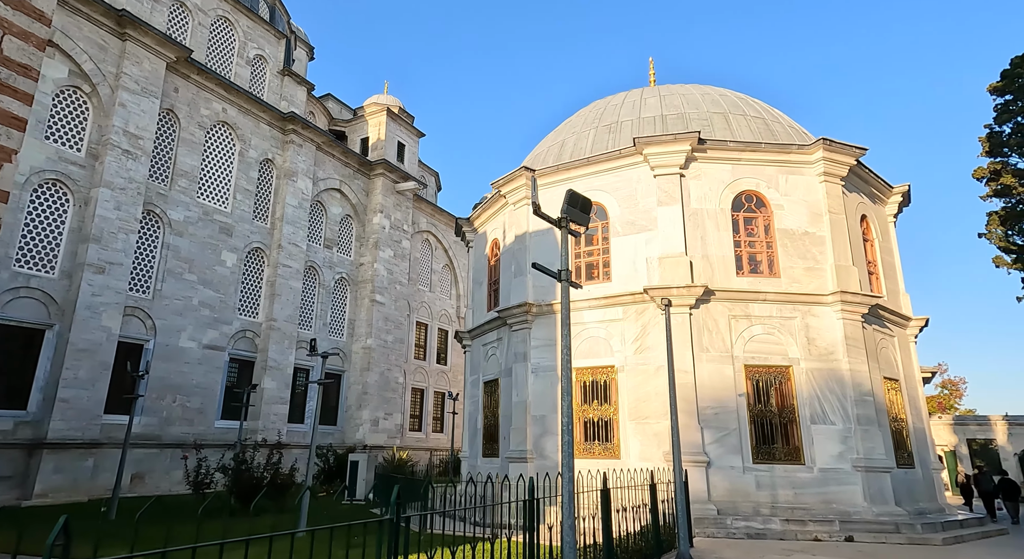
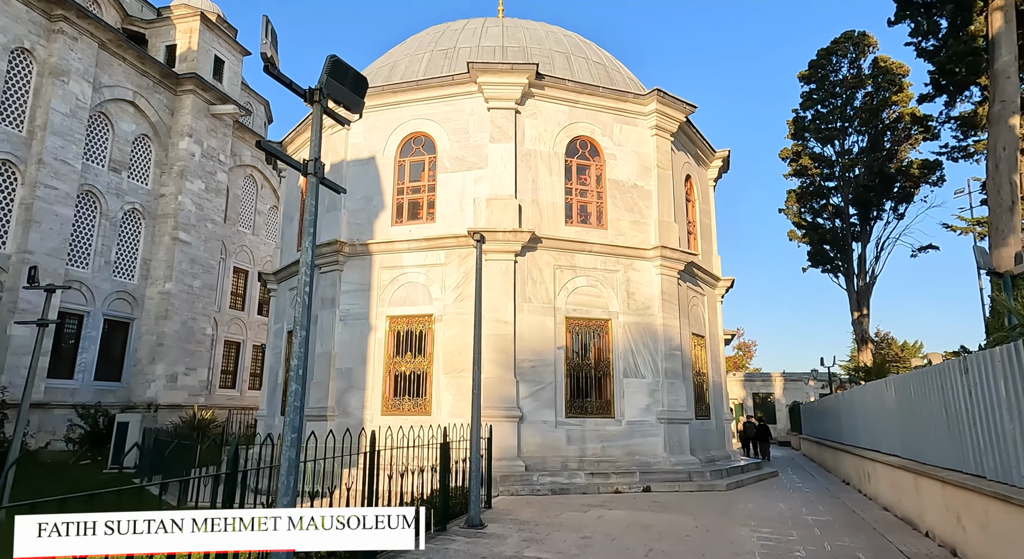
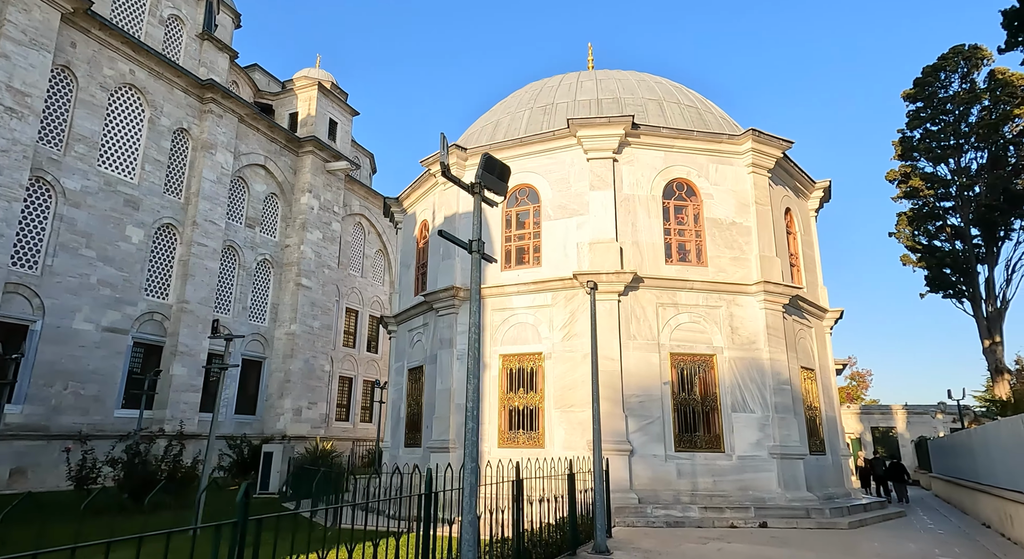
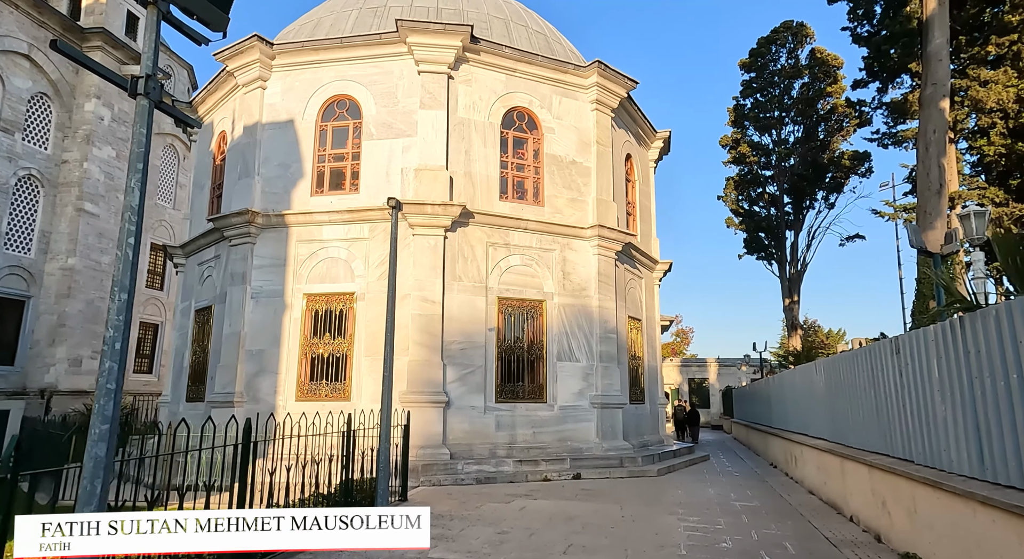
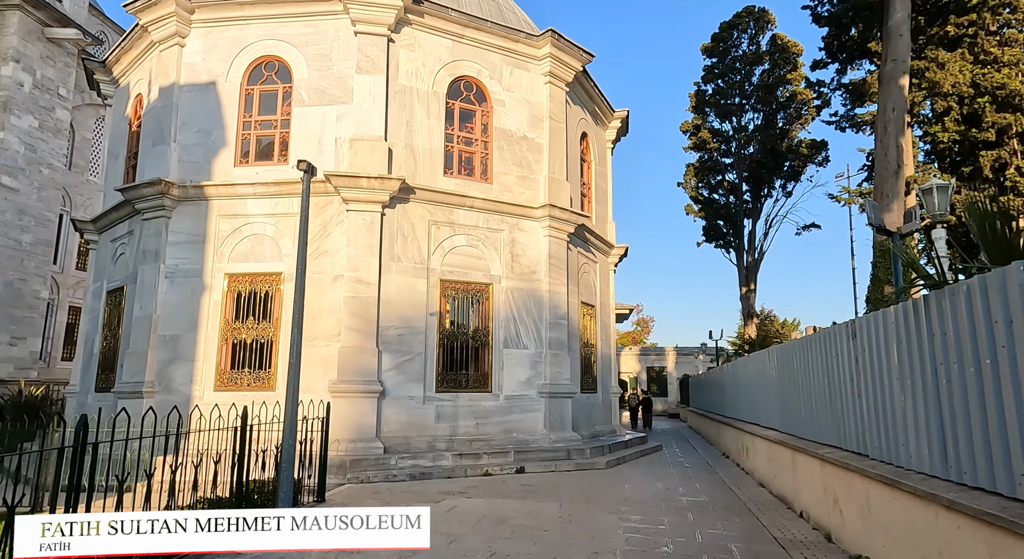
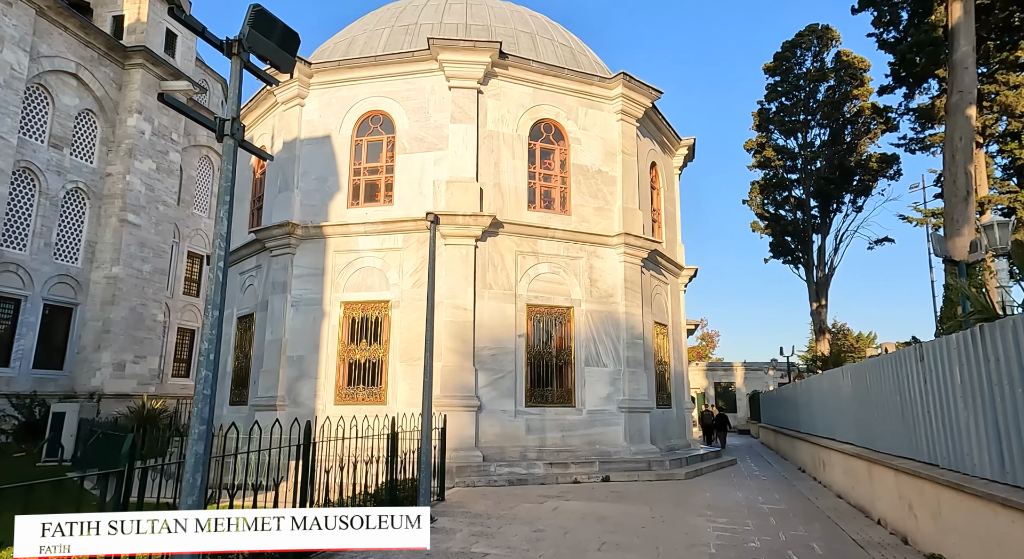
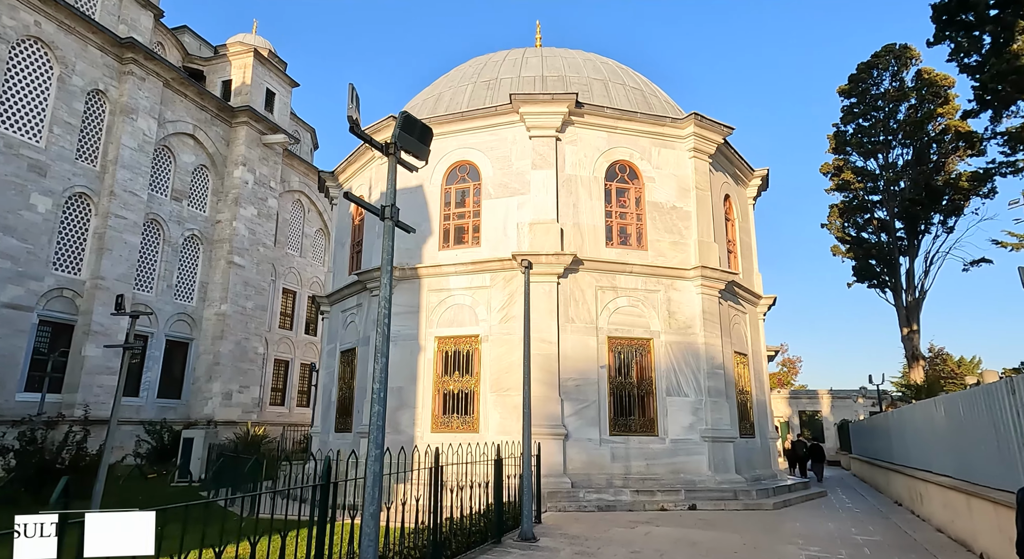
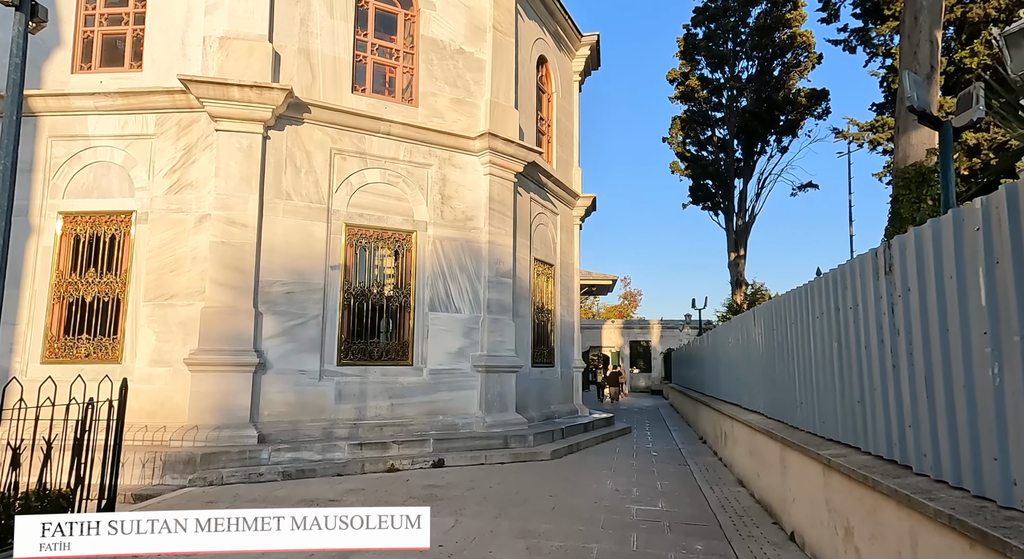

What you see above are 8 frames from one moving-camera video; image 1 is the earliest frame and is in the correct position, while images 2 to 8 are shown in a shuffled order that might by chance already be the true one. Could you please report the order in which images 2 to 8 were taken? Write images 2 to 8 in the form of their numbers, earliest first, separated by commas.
3, 7, 2, 6, 4, 5, 8
